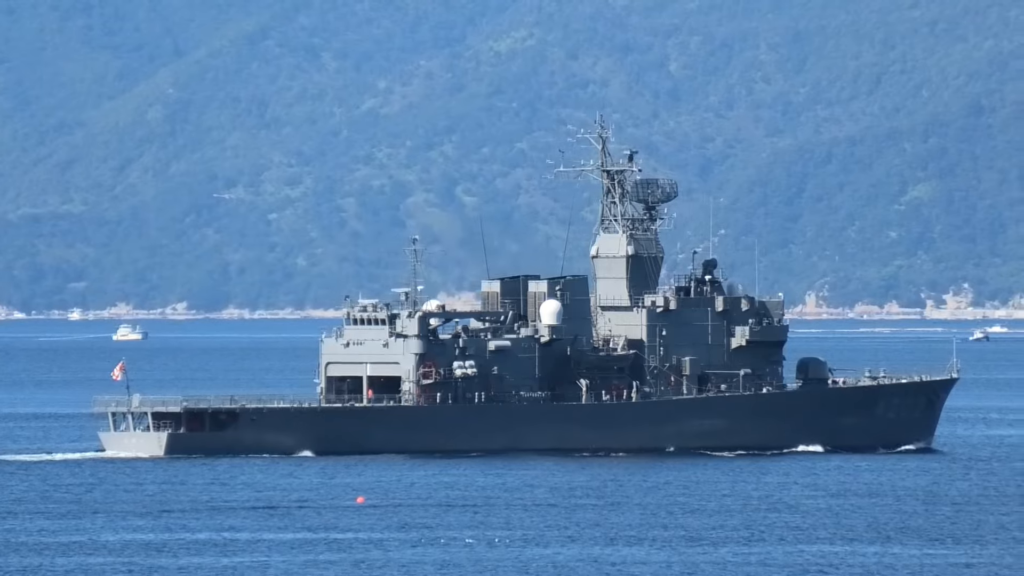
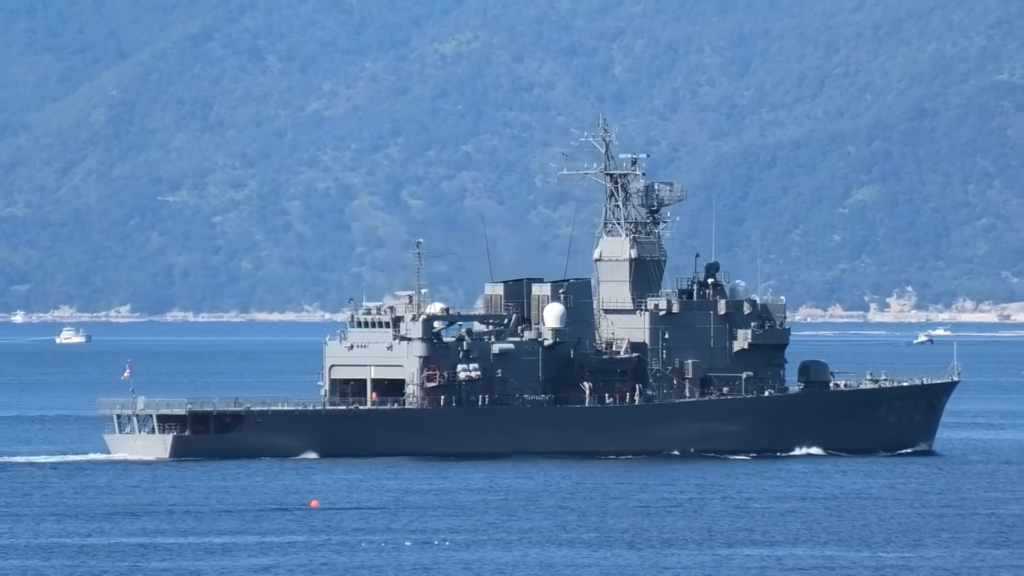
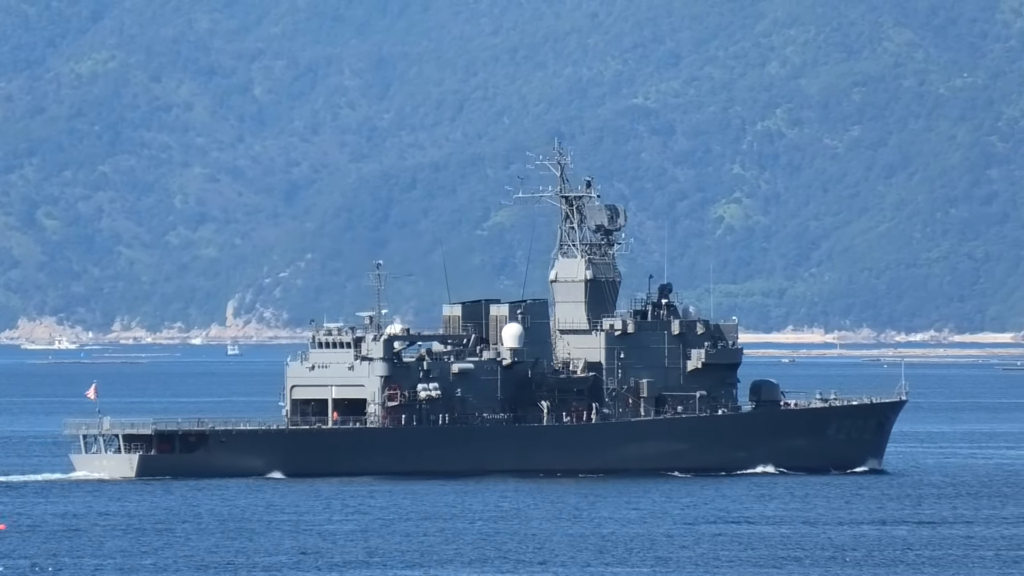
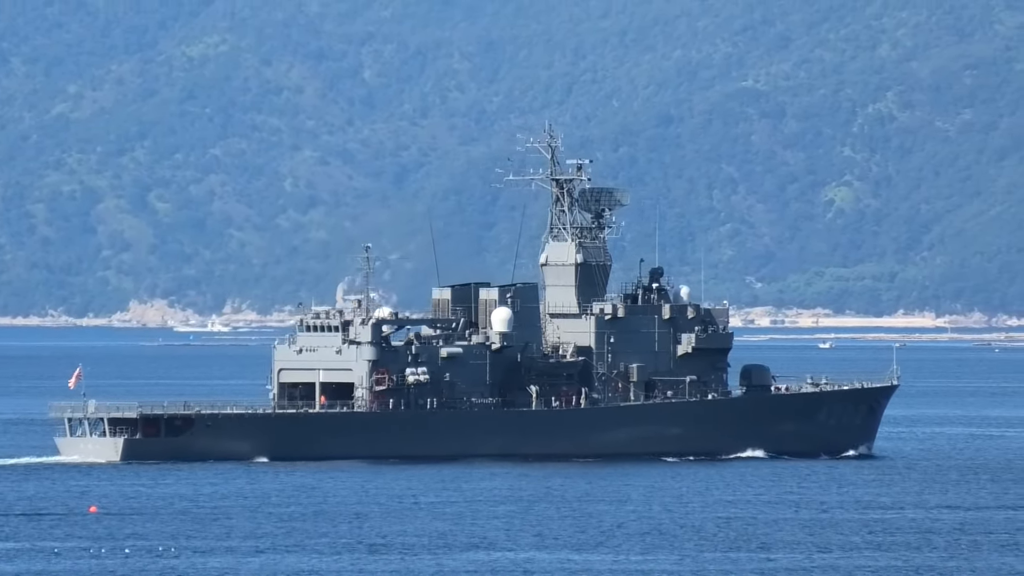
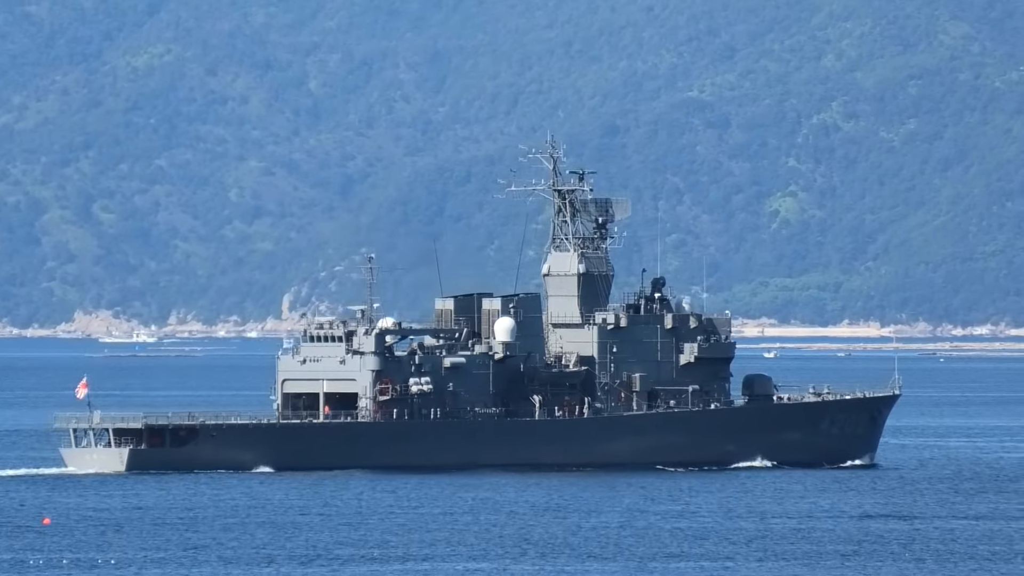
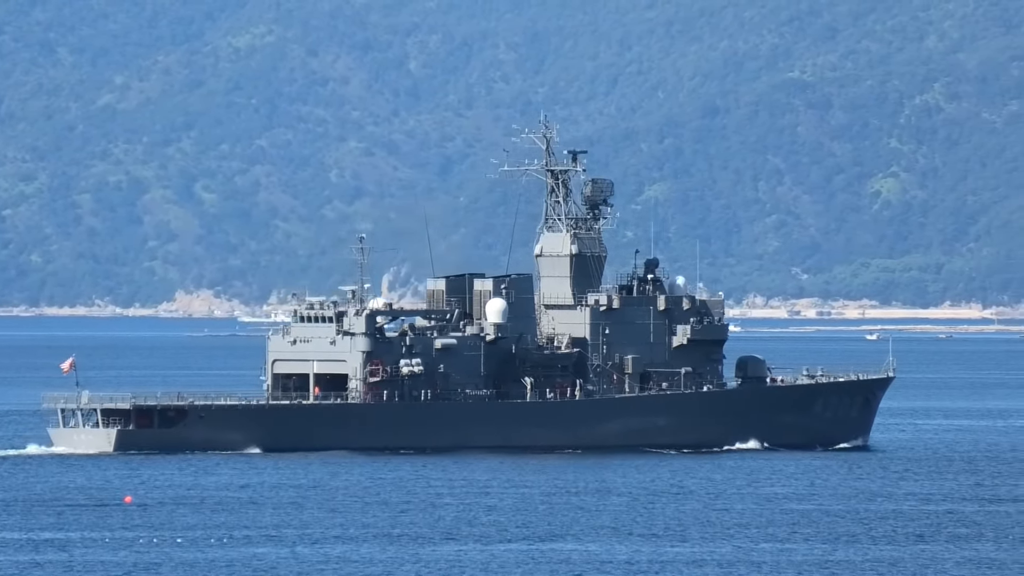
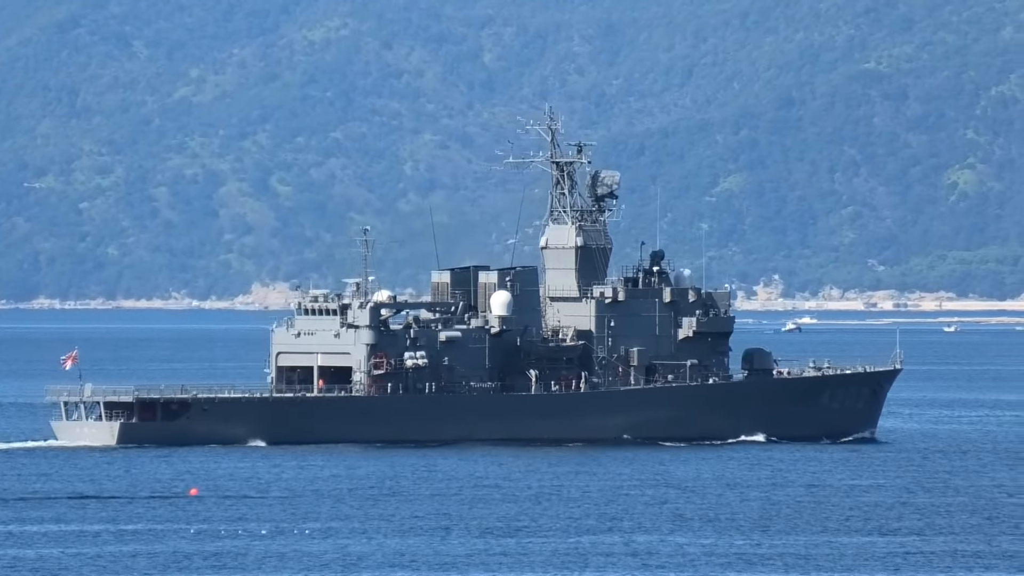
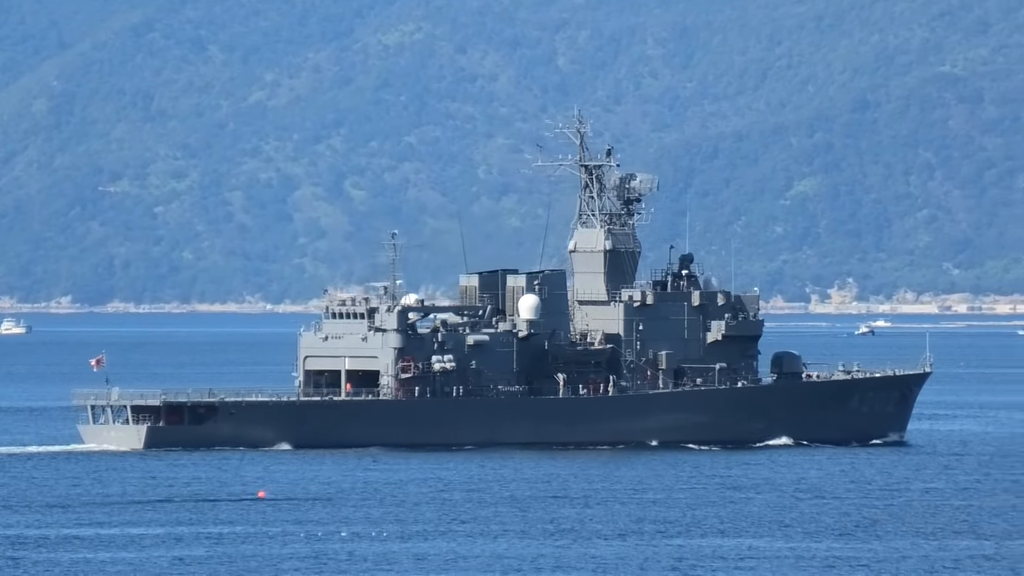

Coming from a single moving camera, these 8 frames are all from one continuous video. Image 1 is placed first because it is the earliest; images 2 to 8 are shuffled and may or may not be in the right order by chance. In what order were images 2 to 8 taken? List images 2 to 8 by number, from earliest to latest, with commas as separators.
2, 8, 7, 6, 4, 5, 3
